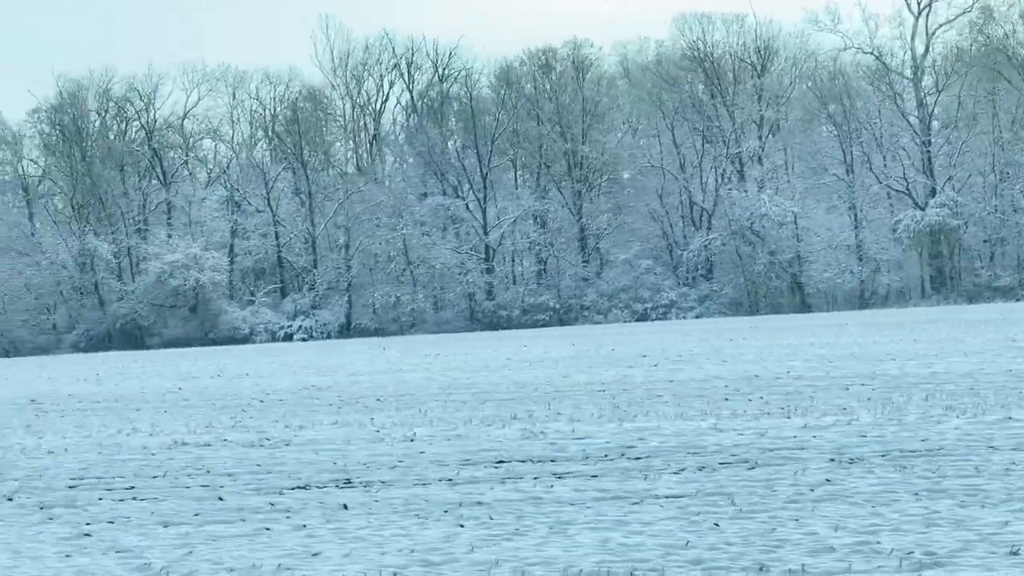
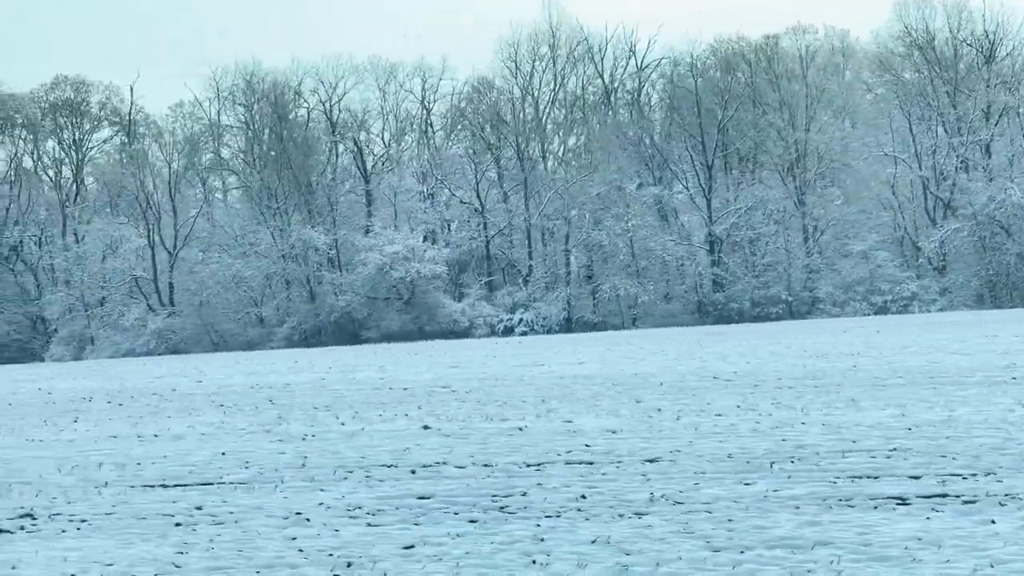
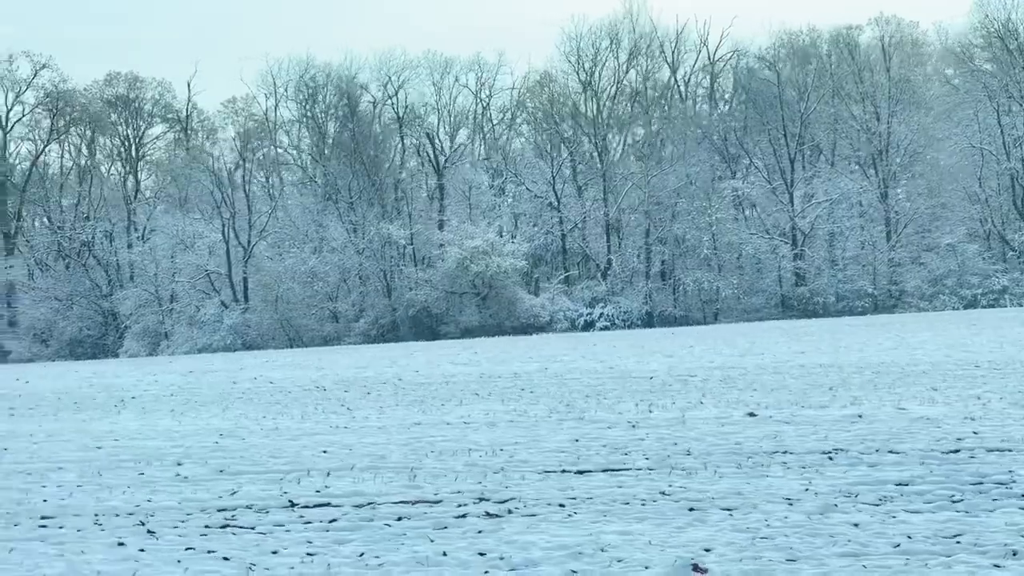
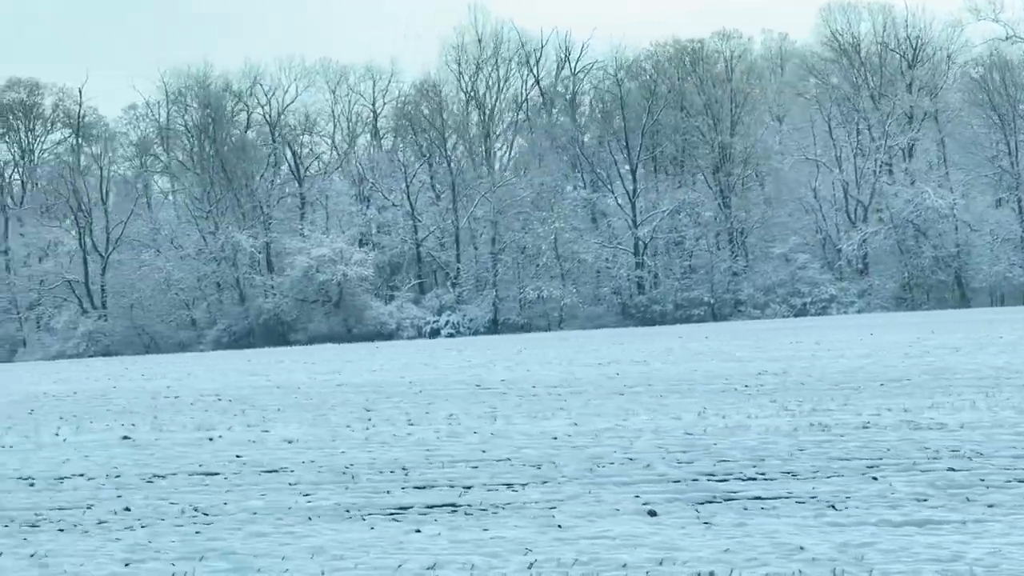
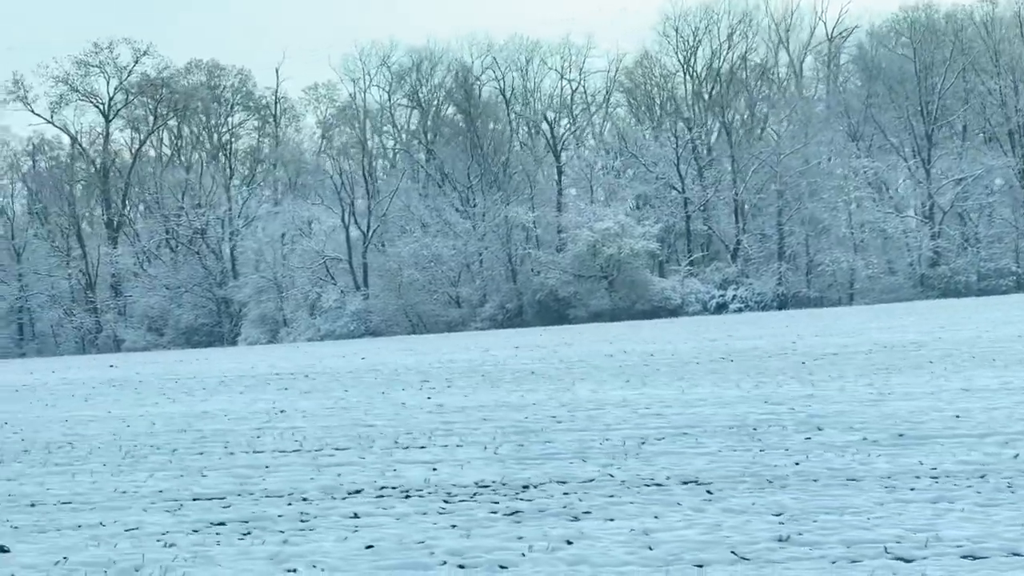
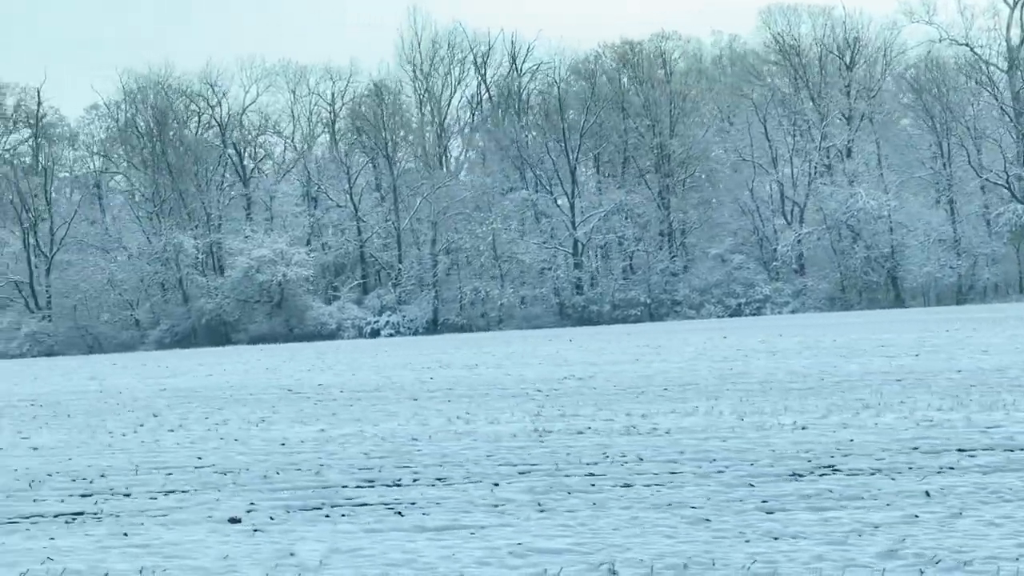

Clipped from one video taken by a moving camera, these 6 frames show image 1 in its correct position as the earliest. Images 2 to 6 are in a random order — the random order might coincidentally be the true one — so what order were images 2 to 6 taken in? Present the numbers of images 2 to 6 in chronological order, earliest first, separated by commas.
6, 4, 2, 3, 5
